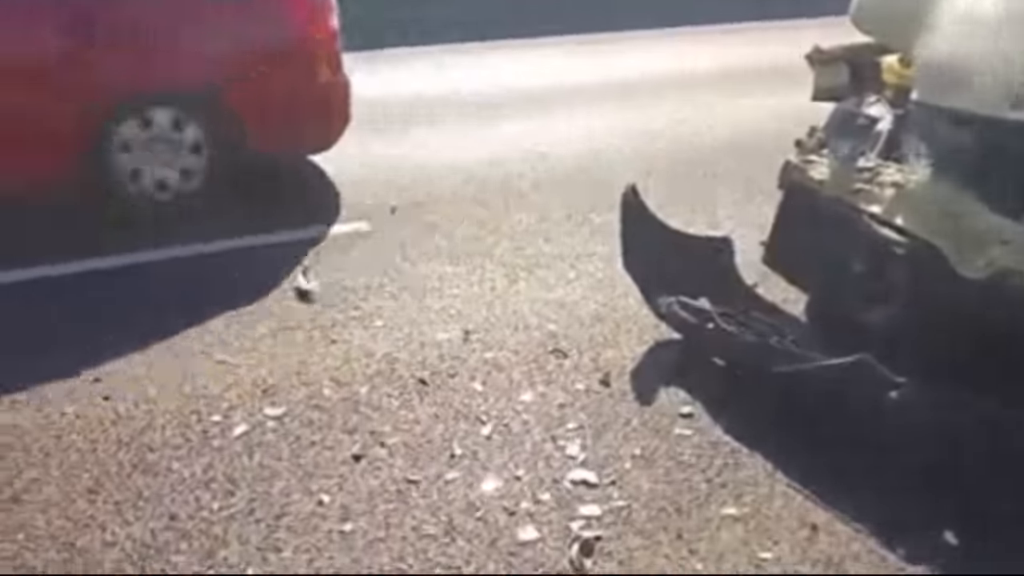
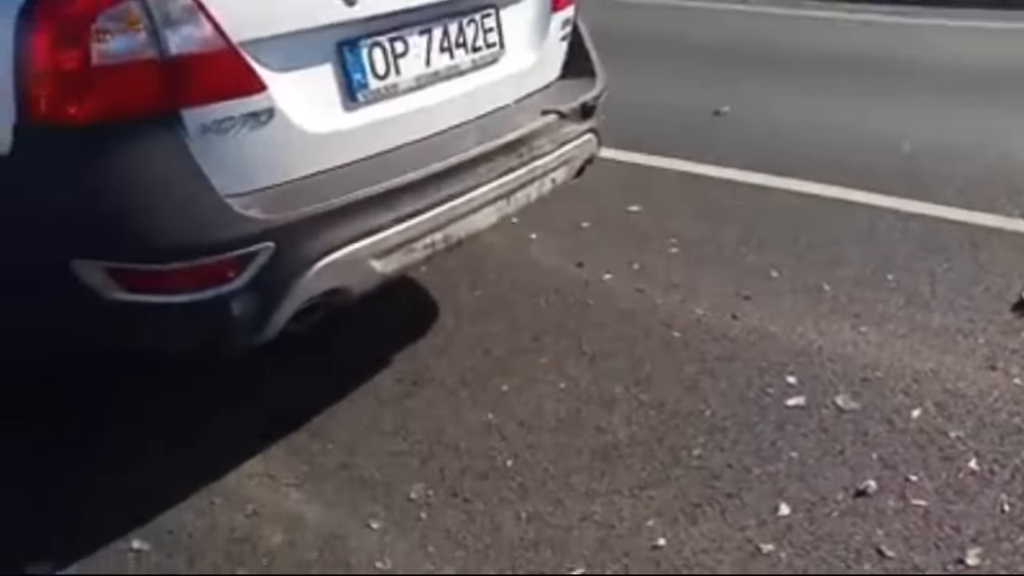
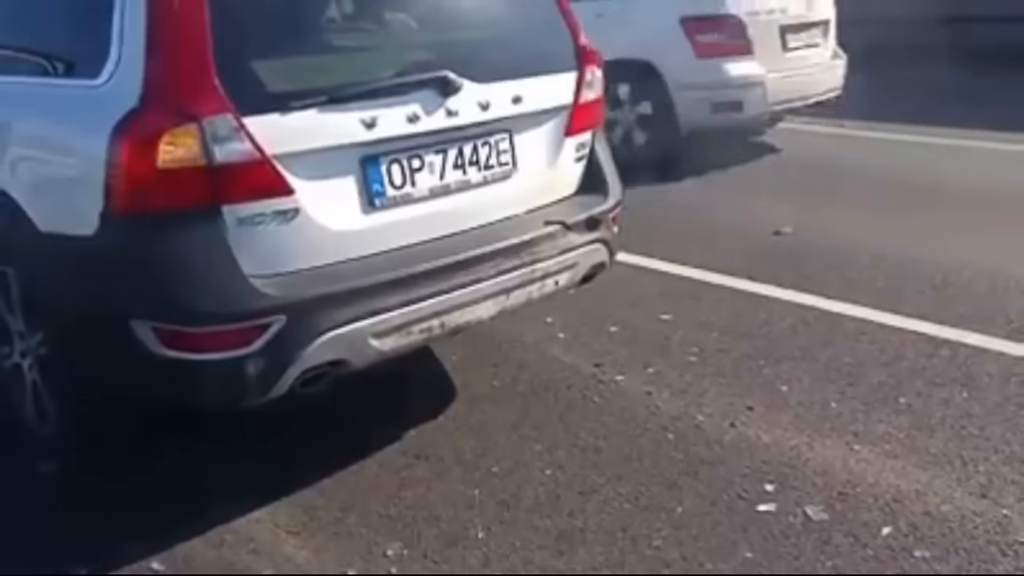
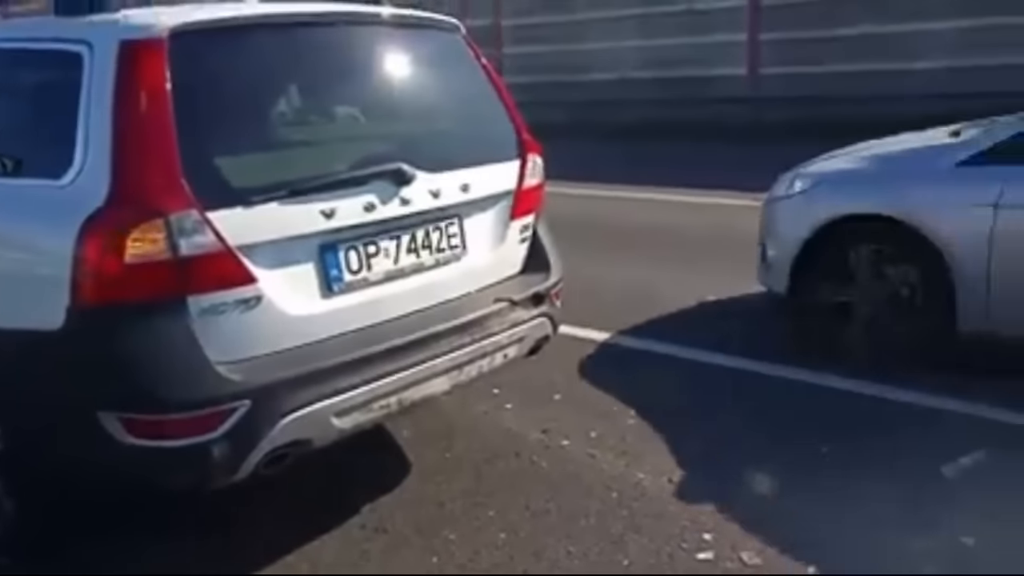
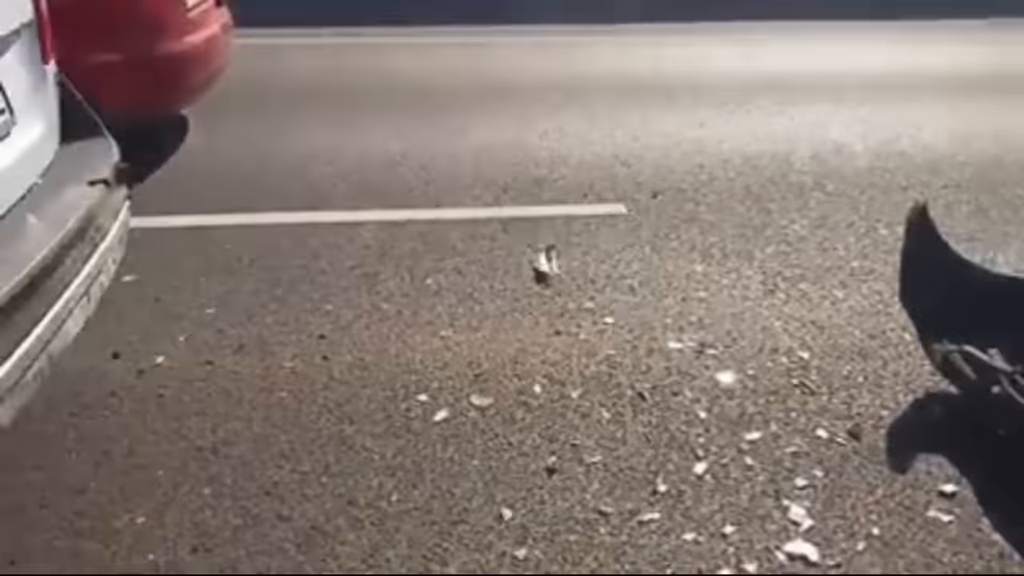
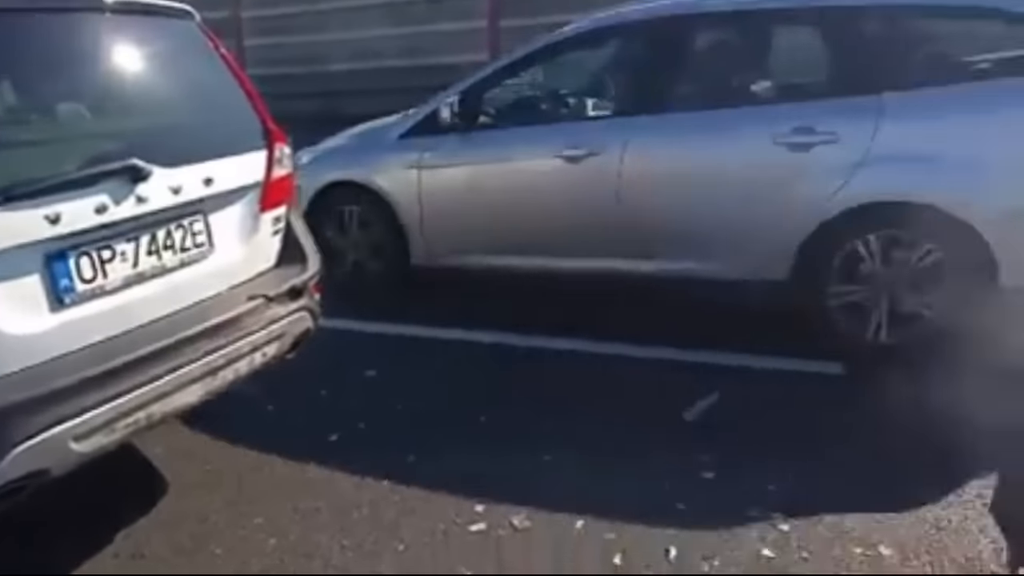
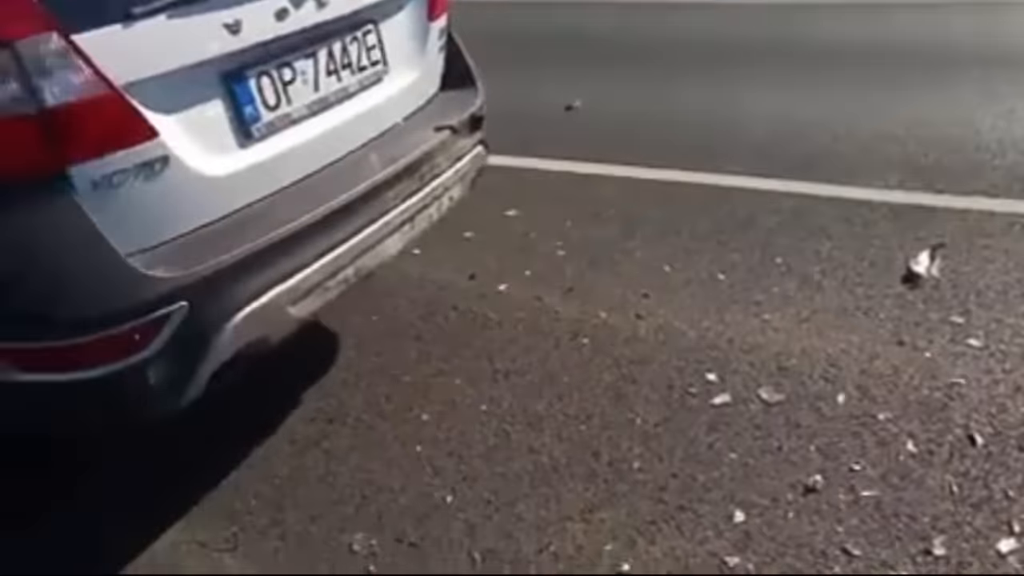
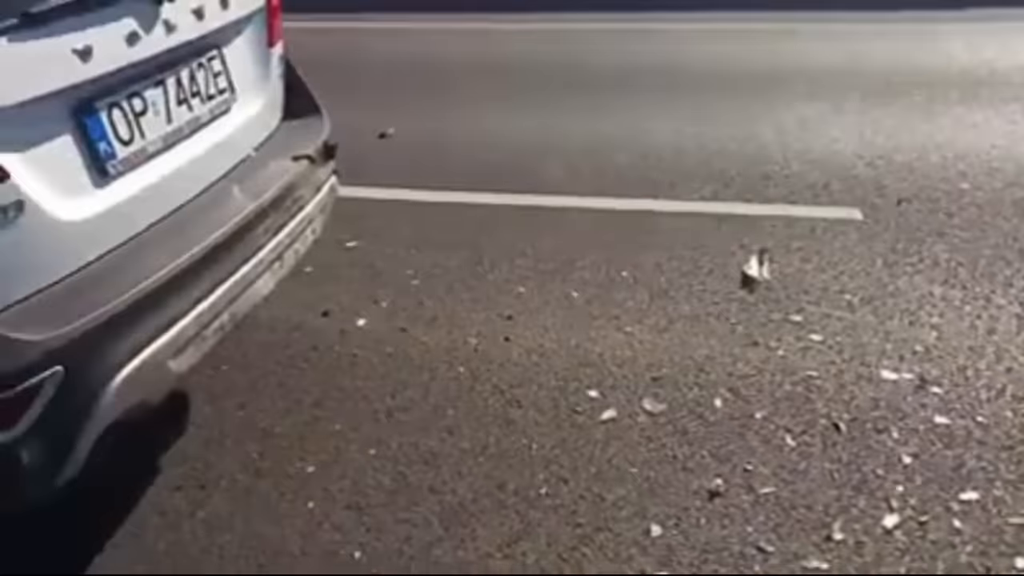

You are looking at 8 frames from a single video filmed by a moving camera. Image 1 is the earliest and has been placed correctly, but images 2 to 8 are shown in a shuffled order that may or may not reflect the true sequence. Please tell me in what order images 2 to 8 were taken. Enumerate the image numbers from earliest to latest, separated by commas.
5, 8, 7, 2, 3, 4, 6
